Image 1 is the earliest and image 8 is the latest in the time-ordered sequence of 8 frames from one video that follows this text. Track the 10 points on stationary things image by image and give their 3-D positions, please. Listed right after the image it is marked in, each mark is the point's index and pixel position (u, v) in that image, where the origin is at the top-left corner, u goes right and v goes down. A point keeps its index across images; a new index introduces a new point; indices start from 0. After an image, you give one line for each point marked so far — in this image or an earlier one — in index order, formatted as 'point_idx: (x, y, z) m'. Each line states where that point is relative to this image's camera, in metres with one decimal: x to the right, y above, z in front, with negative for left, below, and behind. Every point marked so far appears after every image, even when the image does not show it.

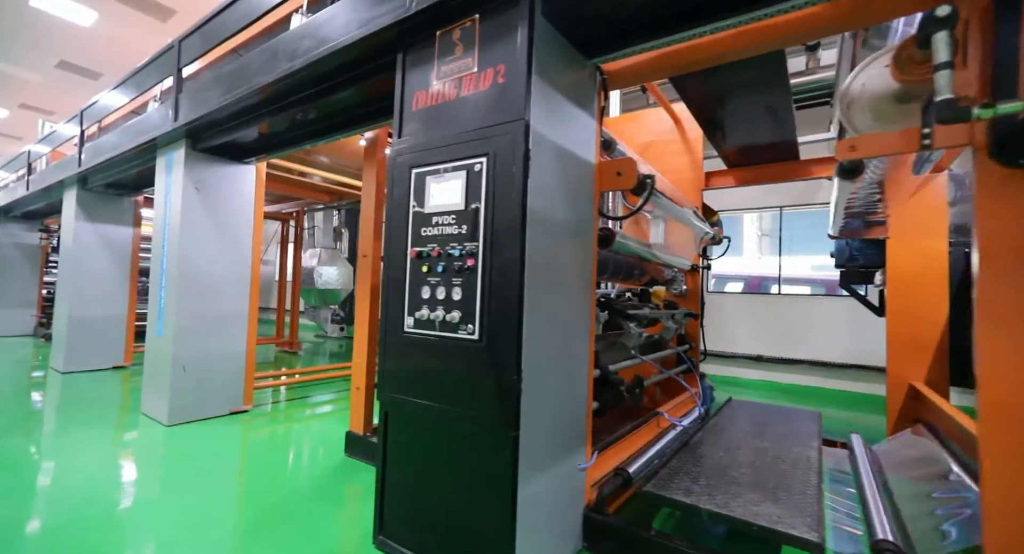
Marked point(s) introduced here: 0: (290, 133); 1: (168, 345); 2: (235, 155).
0: (-1.4, +0.9, +2.8) m
1: (-2.1, -0.4, +2.8) m
2: (-1.8, +0.8, +3.0) m
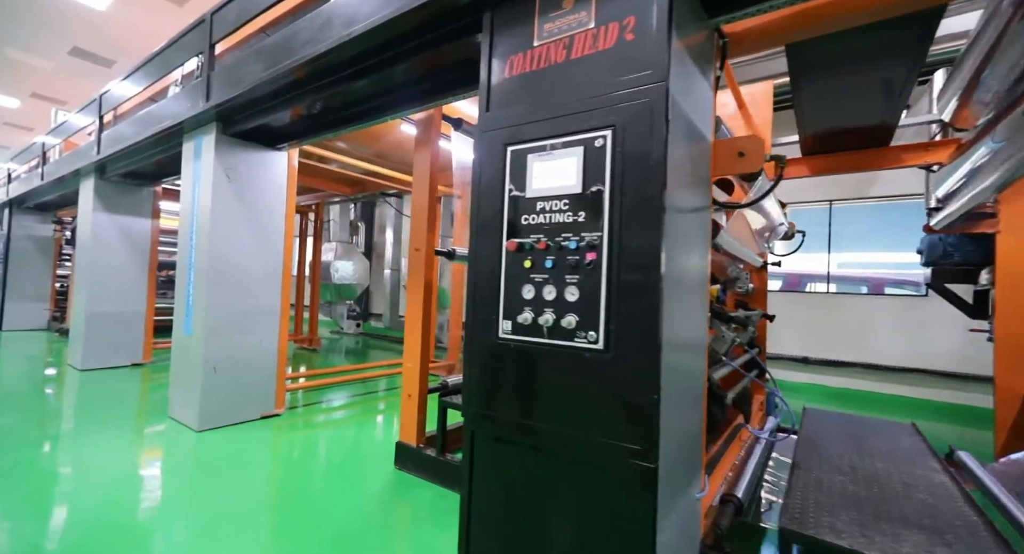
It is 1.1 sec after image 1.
0: (-1.0, +0.9, +2.6) m
1: (-1.8, -0.4, +2.6) m
2: (-1.5, +0.8, +2.8) m
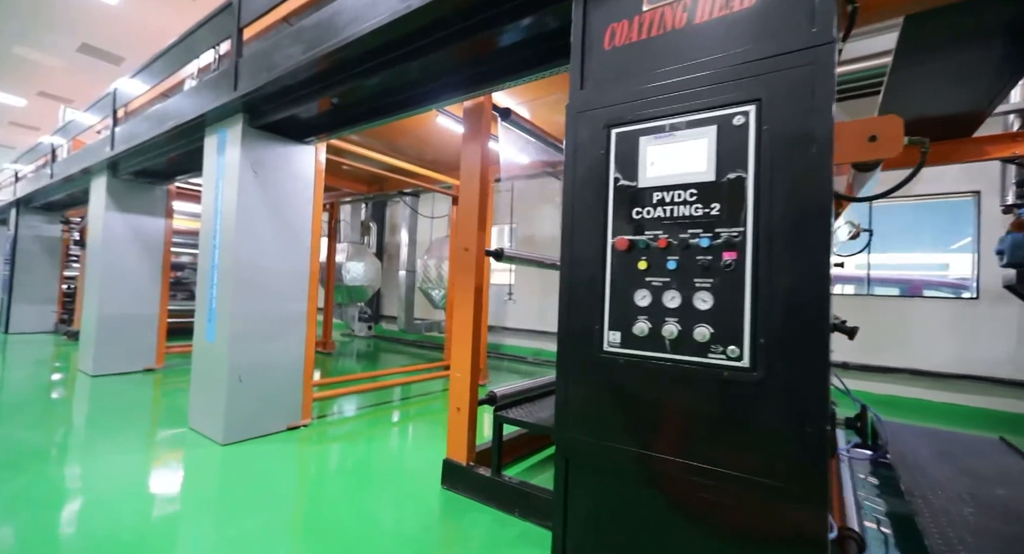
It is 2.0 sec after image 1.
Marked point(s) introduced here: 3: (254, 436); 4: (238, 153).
0: (-0.8, +0.9, +2.4) m
1: (-1.5, -0.4, +2.4) m
2: (-1.3, +0.8, +2.6) m
3: (-1.4, -0.9, +2.5) m
4: (-1.5, +0.6, +2.4) m
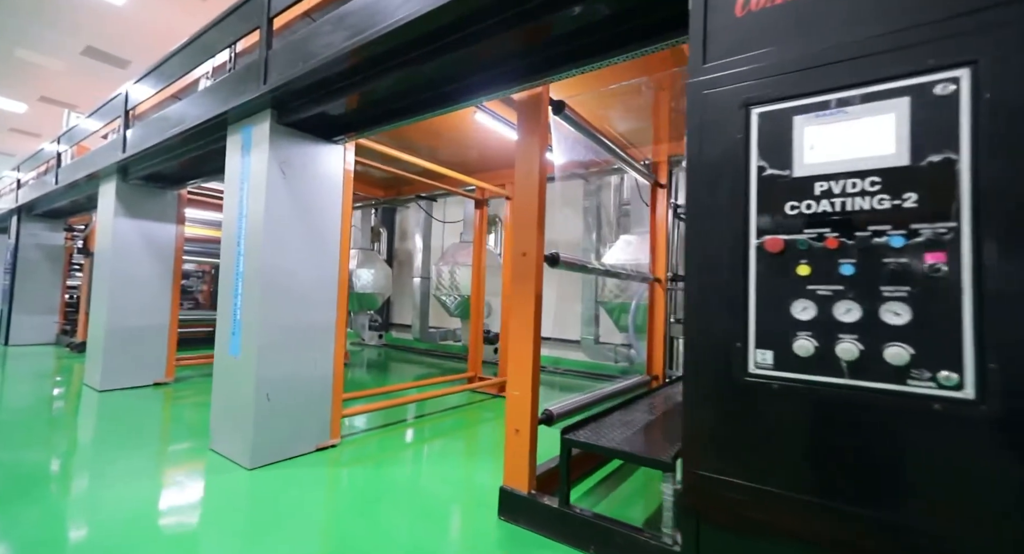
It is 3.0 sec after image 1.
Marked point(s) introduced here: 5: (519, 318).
0: (-0.6, +0.9, +2.3) m
1: (-1.3, -0.4, +2.2) m
2: (-1.0, +0.8, +2.5) m
3: (-1.2, -0.9, +2.3) m
4: (-1.2, +0.6, +2.3) m
5: (0.0, -0.2, +1.8) m
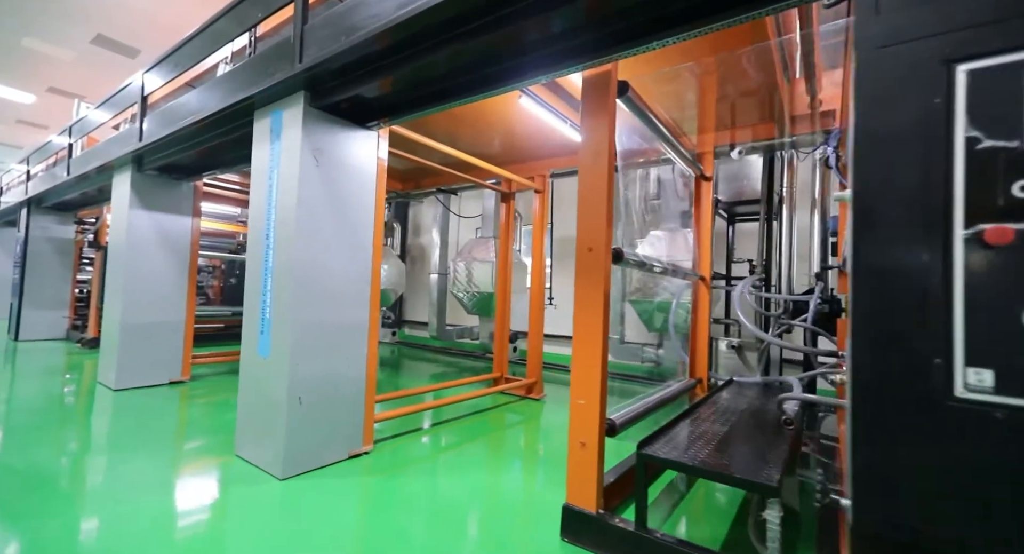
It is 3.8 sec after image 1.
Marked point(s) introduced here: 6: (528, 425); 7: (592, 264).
0: (-0.3, +0.9, +2.1) m
1: (-1.0, -0.4, +2.1) m
2: (-0.8, +0.8, +2.3) m
3: (-1.0, -0.9, +2.2) m
4: (-1.0, +0.6, +2.1) m
5: (+0.3, -0.1, +1.6) m
6: (+0.1, -1.1, +3.5) m
7: (+0.3, 0.0, +1.6) m
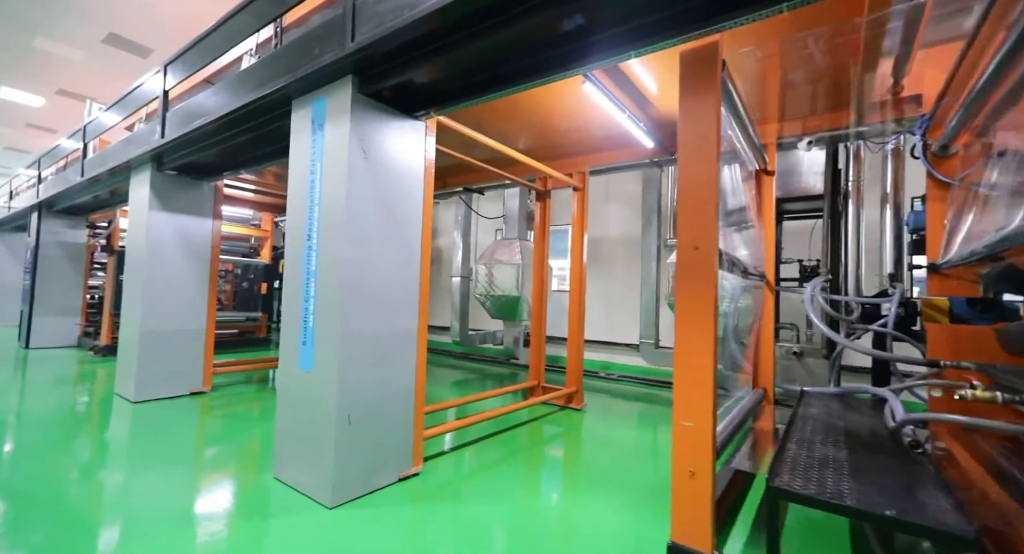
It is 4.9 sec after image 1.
0: (0.0, +0.9, +1.9) m
1: (-0.7, -0.4, +1.9) m
2: (-0.5, +0.8, +2.1) m
3: (-0.7, -0.9, +2.0) m
4: (-0.7, +0.6, +1.9) m
5: (+0.6, -0.2, +1.4) m
6: (+0.4, -1.1, +3.3) m
7: (+0.6, 0.0, +1.4) m
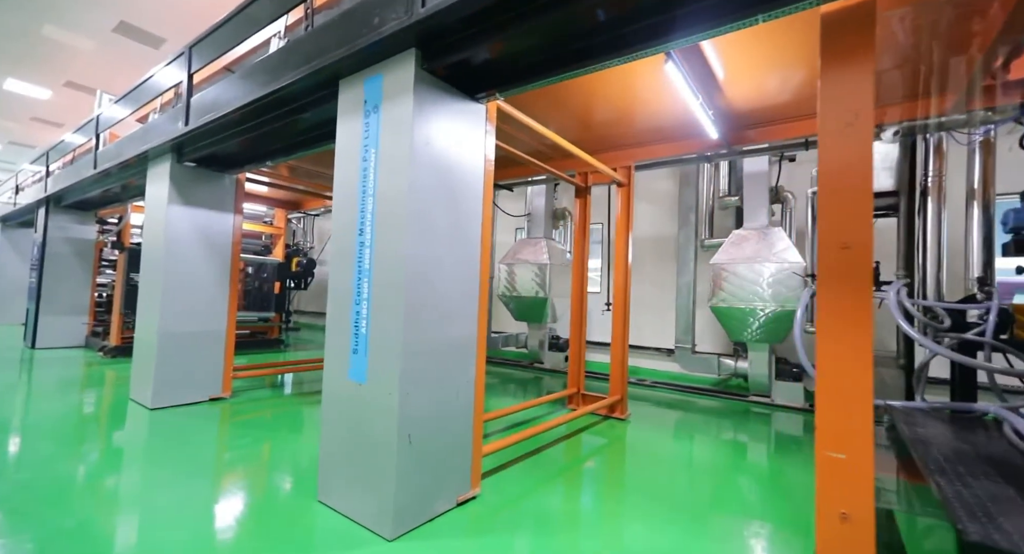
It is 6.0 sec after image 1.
0: (+0.3, +0.9, +1.6) m
1: (-0.4, -0.4, +1.6) m
2: (-0.2, +0.8, +1.9) m
3: (-0.4, -0.9, +1.8) m
4: (-0.4, +0.6, +1.7) m
5: (+0.9, -0.2, +1.2) m
6: (+0.7, -1.2, +3.0) m
7: (+0.9, 0.0, +1.2) m
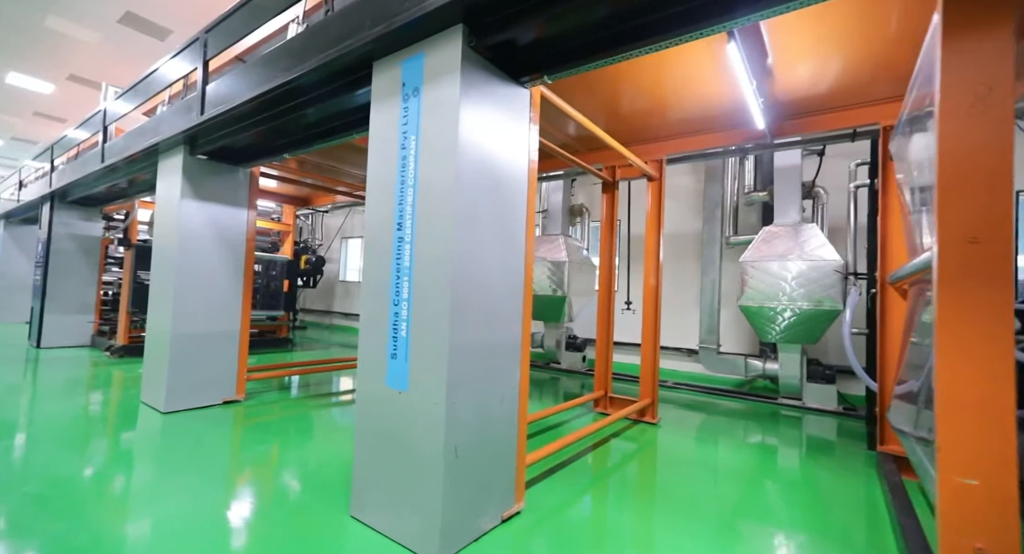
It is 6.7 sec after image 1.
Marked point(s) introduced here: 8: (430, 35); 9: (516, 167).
0: (+0.5, +0.9, +1.5) m
1: (-0.3, -0.4, +1.5) m
2: (0.0, +0.8, +1.7) m
3: (-0.2, -0.9, +1.6) m
4: (-0.2, +0.6, +1.5) m
5: (+1.0, -0.2, +1.0) m
6: (+0.9, -1.1, +2.9) m
7: (+1.1, 0.0, +1.0) m
8: (-0.3, +0.9, +1.6) m
9: (0.0, +0.4, +1.8) m
